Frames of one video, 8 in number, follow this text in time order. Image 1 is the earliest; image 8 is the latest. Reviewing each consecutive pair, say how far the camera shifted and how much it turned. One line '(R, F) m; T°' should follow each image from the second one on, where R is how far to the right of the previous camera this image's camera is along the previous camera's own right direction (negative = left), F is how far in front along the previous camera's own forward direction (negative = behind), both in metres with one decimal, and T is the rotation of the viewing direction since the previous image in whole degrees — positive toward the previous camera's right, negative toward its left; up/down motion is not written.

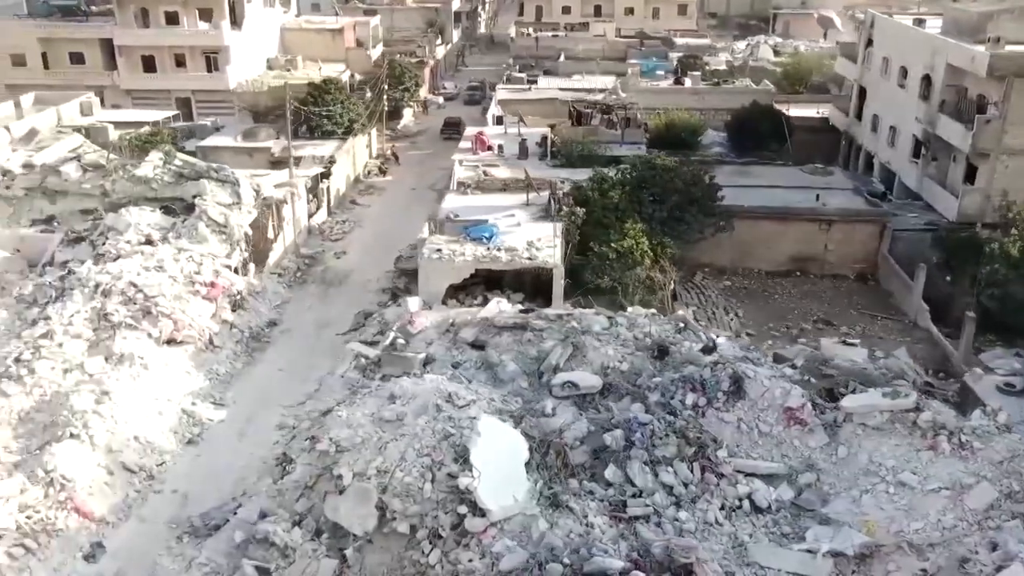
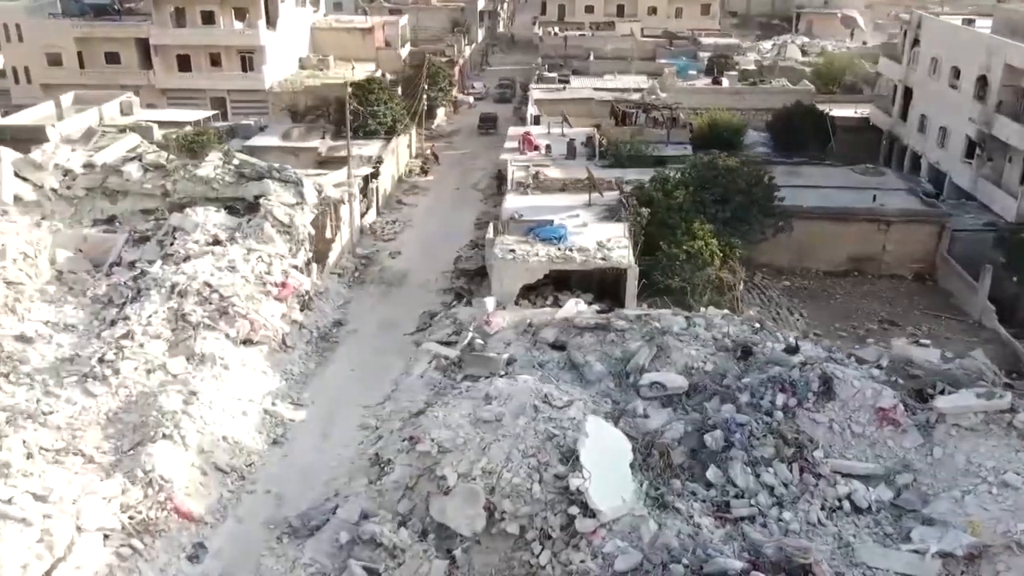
(-1.6, 0.0) m; 0°
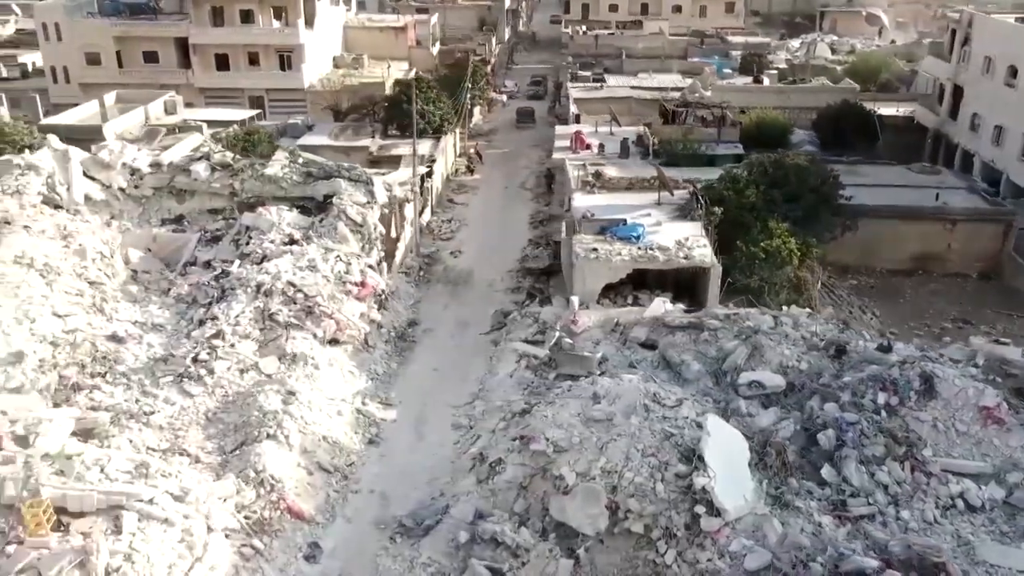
(-1.9, 0.0) m; 0°
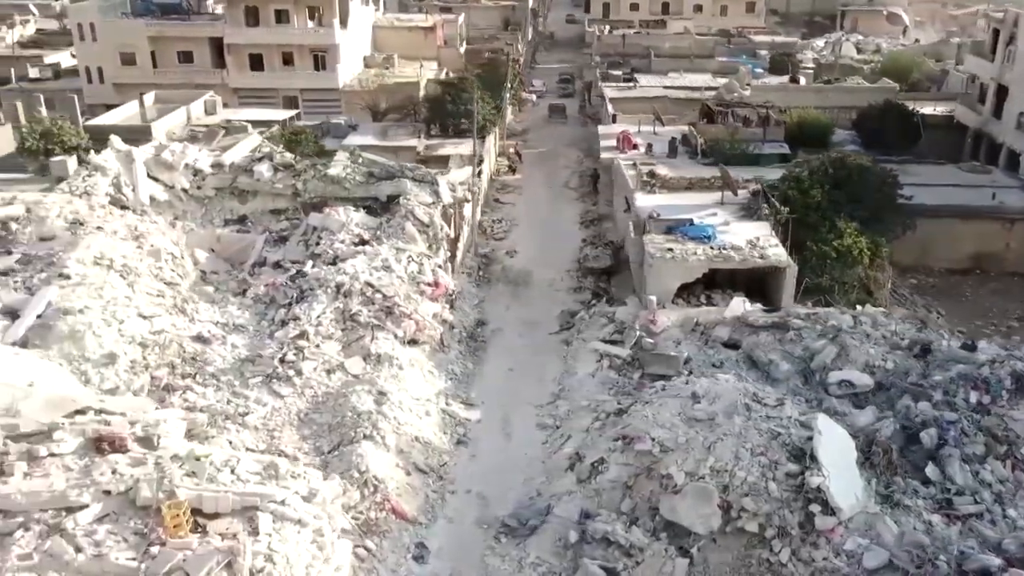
(-1.7, 0.0) m; 0°
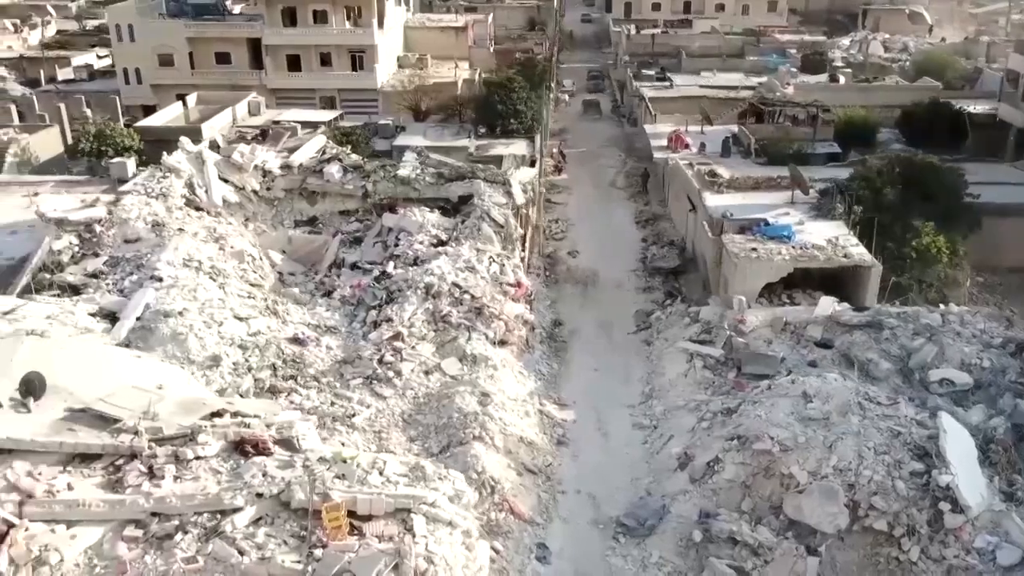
(-2.0, 0.0) m; 0°
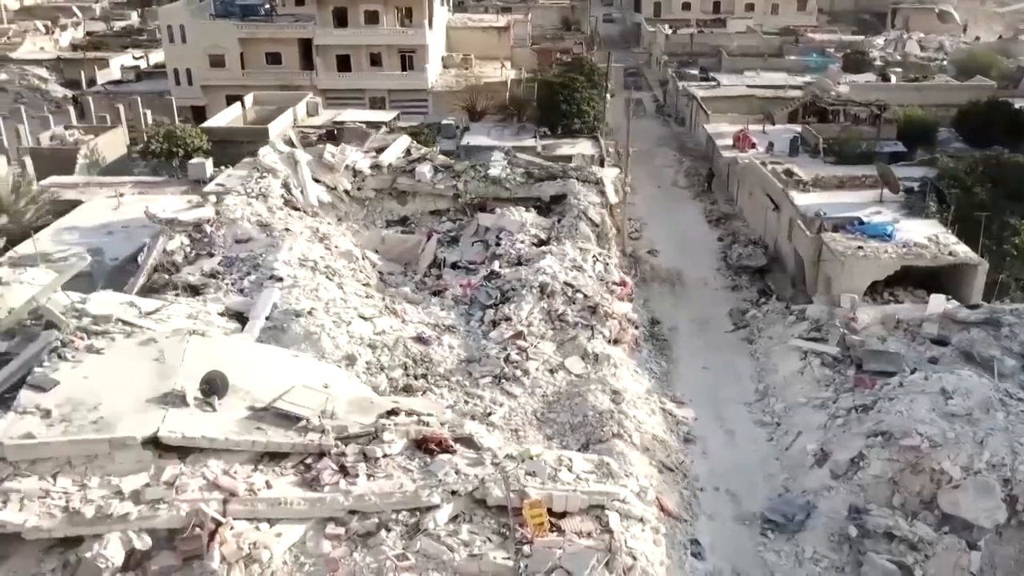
(-2.5, -0.1) m; 0°
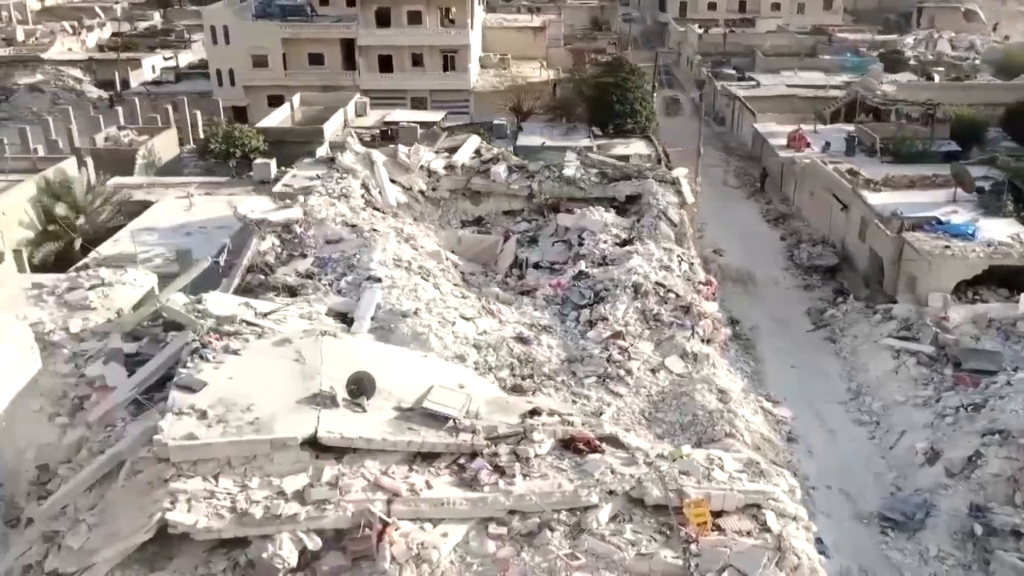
(-2.0, 0.0) m; 0°
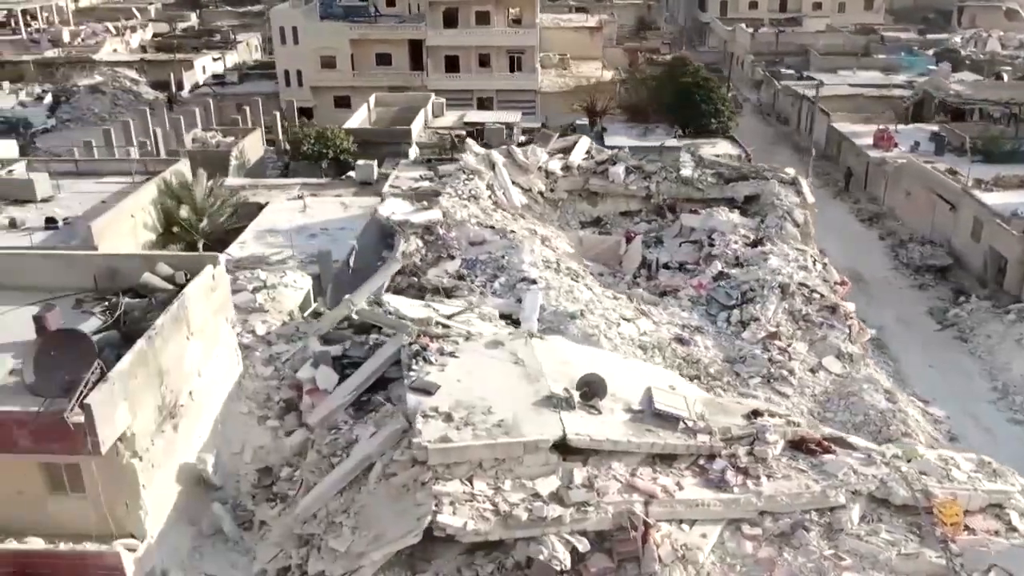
(-3.2, -0.1) m; 0°
